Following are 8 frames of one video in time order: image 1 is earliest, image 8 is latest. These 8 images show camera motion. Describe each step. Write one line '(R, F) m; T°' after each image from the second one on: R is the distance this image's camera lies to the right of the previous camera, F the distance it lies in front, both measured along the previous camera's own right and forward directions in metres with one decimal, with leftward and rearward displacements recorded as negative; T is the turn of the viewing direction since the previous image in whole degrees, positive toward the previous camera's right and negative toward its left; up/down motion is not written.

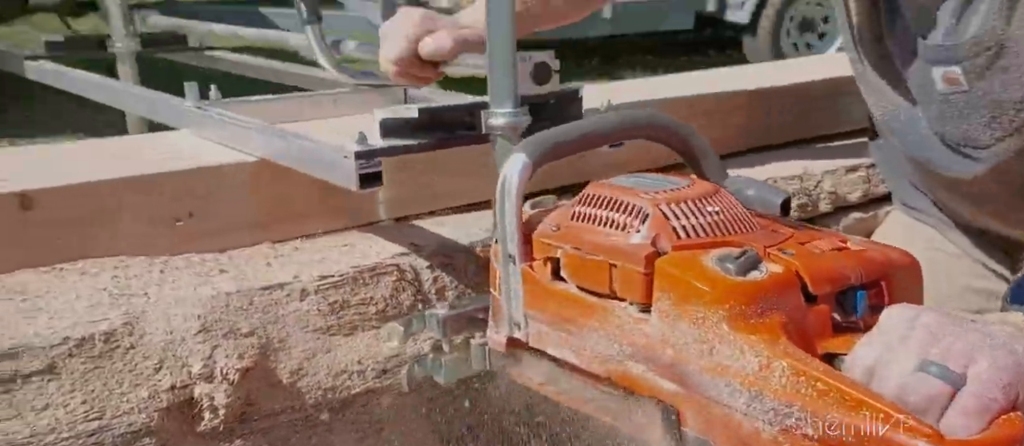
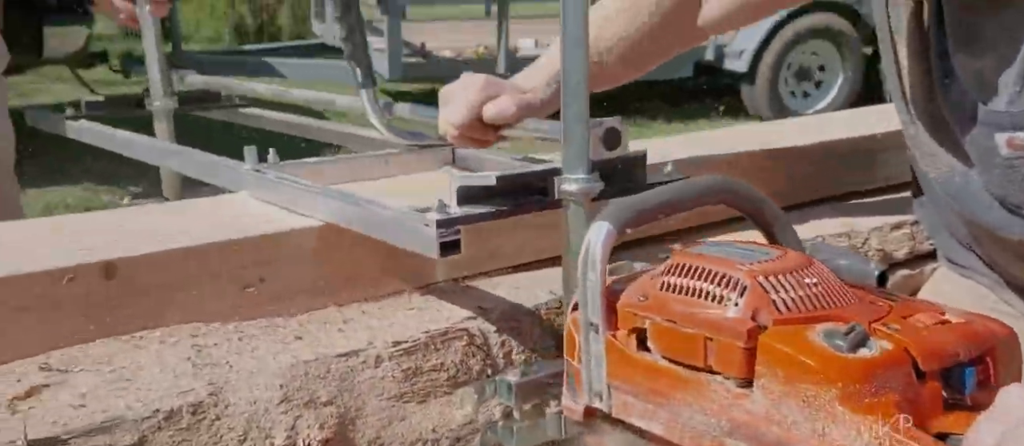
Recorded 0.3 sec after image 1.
(-0.1, 0.0) m; 0°
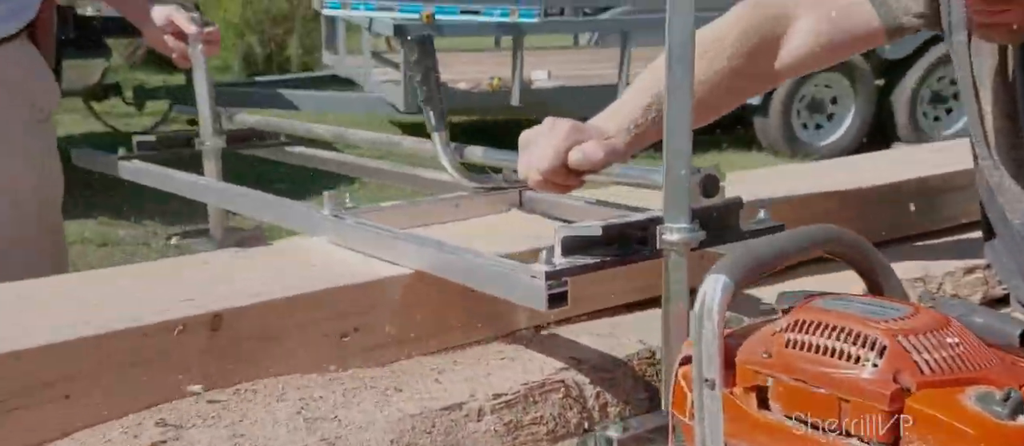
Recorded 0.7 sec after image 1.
(-0.1, 0.0) m; -1°
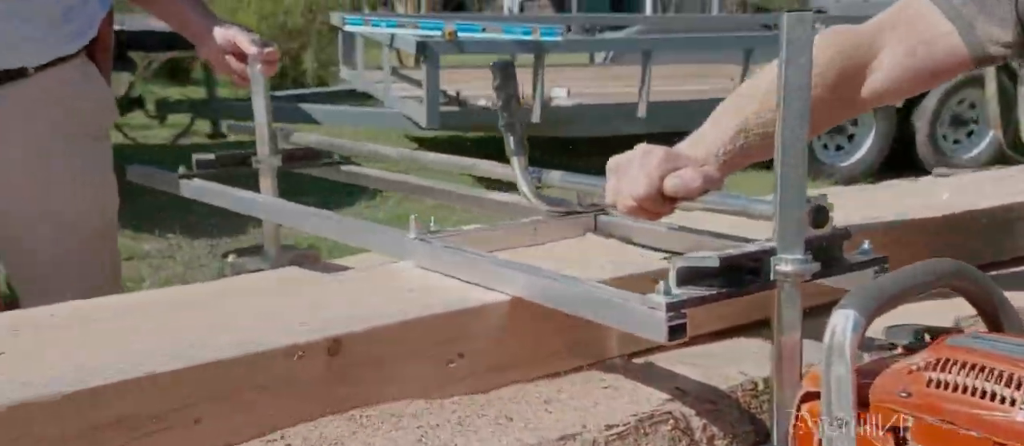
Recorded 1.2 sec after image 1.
(-0.1, 0.0) m; -1°
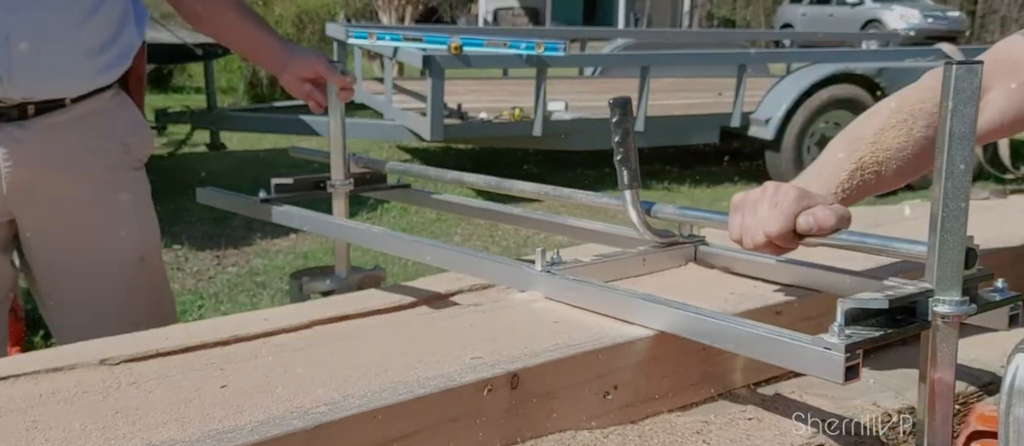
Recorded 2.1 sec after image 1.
(-0.3, -0.1) m; 0°
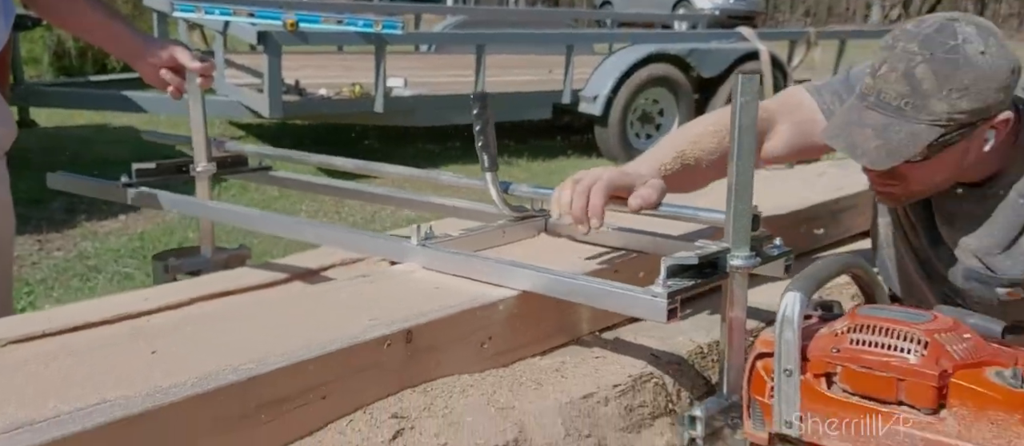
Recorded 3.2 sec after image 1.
(-0.1, -0.4) m; +8°
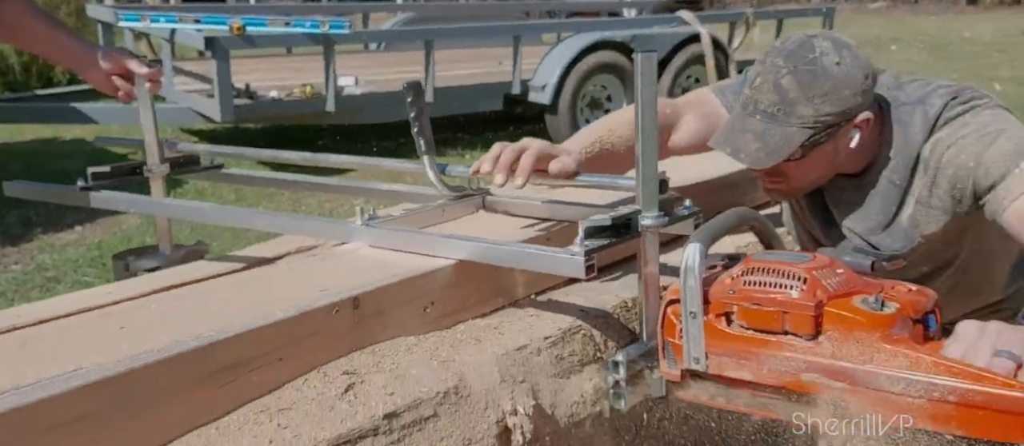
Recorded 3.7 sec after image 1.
(+0.1, -0.2) m; +2°
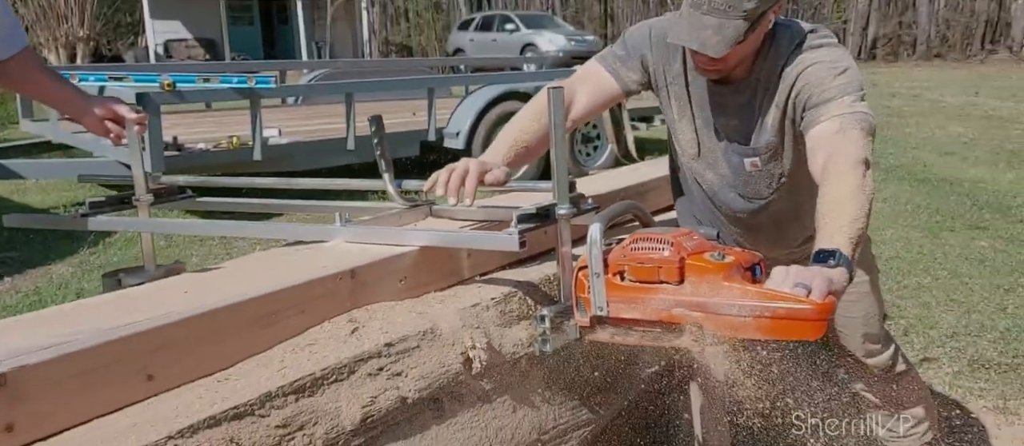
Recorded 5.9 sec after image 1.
(-0.1, -0.8) m; +5°
